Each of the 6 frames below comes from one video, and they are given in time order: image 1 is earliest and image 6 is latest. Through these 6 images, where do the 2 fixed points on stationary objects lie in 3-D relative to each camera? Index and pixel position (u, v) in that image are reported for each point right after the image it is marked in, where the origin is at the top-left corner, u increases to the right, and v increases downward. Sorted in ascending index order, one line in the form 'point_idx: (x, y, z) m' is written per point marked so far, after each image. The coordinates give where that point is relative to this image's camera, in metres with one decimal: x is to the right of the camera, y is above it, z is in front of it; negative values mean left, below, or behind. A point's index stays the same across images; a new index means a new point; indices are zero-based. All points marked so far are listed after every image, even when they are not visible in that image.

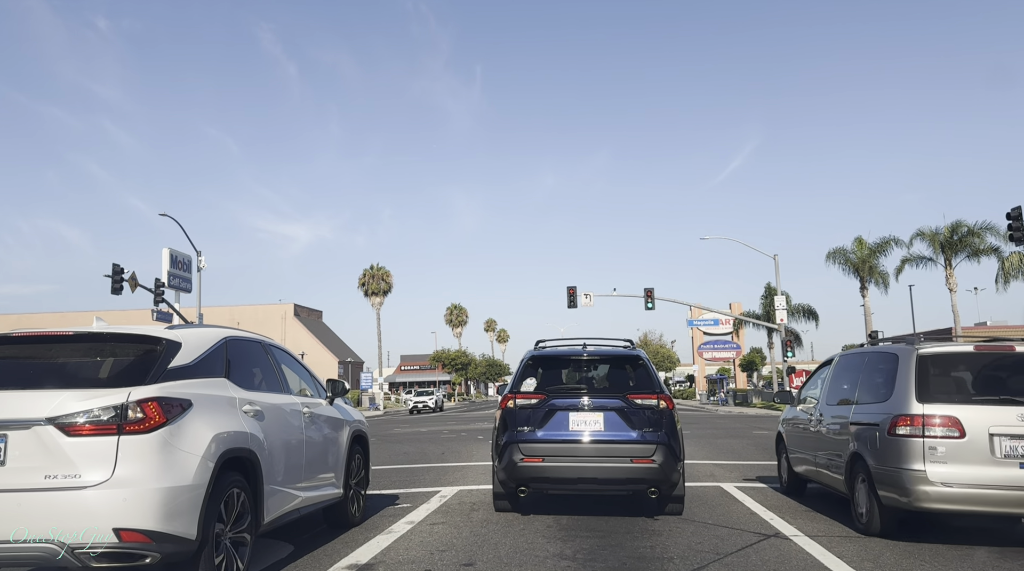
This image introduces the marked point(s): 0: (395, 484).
0: (-1.8, -2.9, +12.1) m
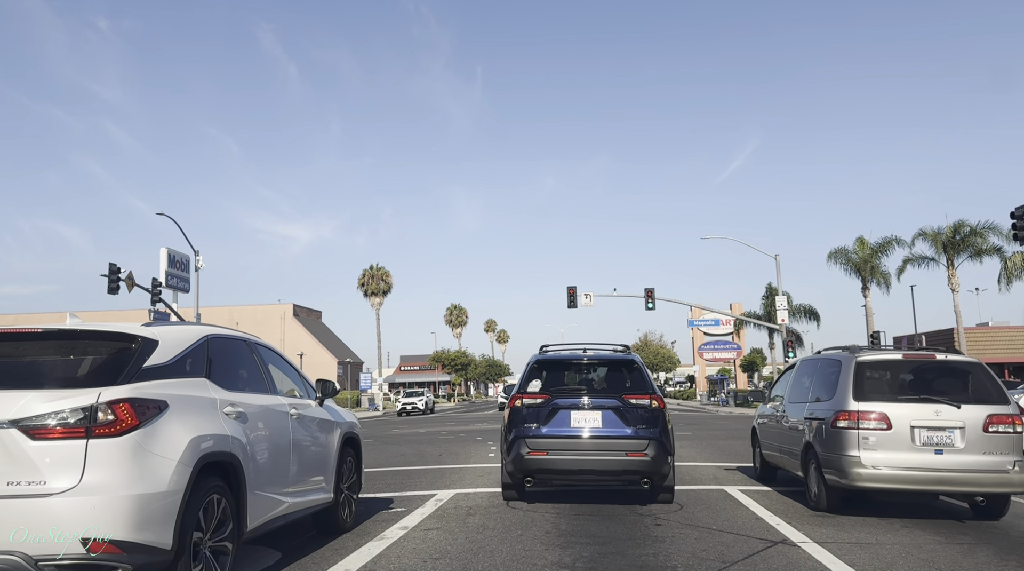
0: (-1.8, -2.9, +11.9) m
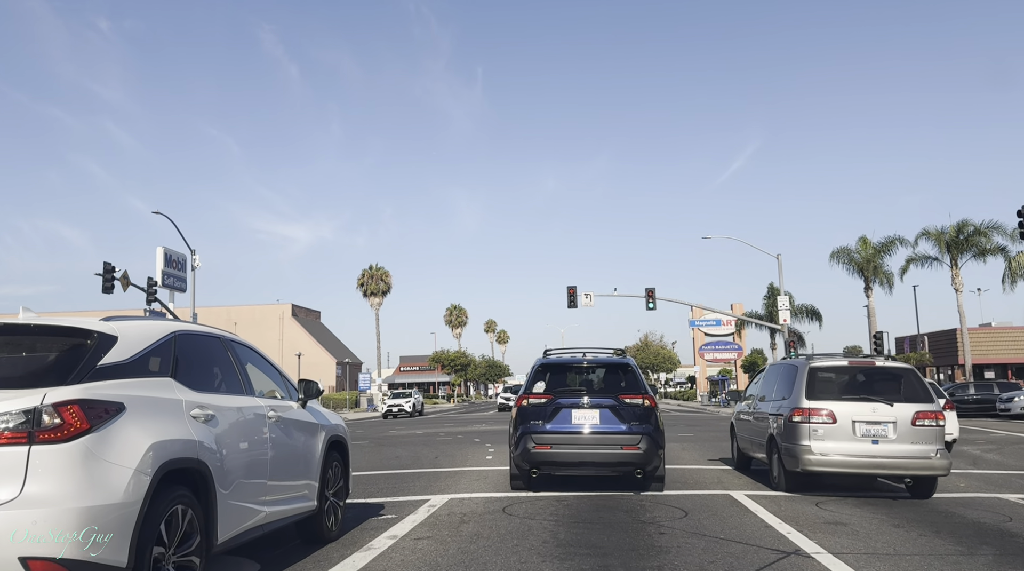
0: (-1.8, -2.8, +11.4) m
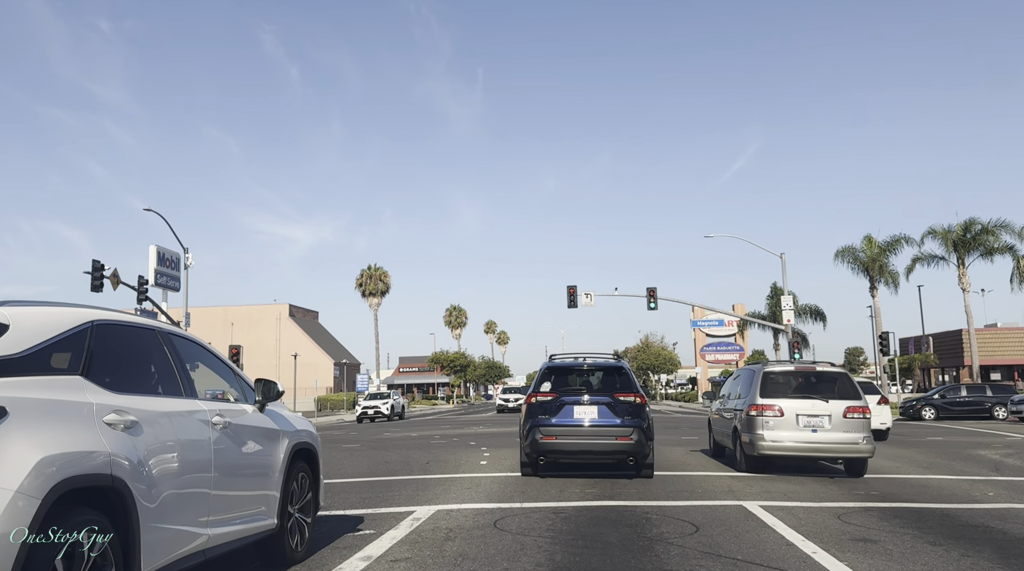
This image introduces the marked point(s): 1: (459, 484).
0: (-1.9, -2.8, +10.6) m
1: (-0.7, -2.8, +11.5) m
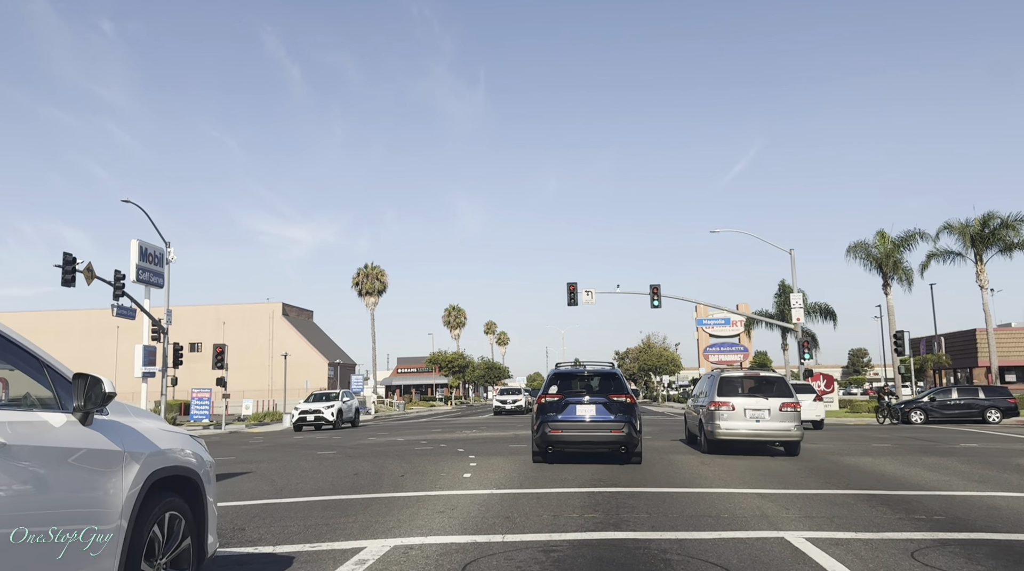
0: (-2.1, -2.5, +8.5) m
1: (-0.9, -2.6, +9.5) m
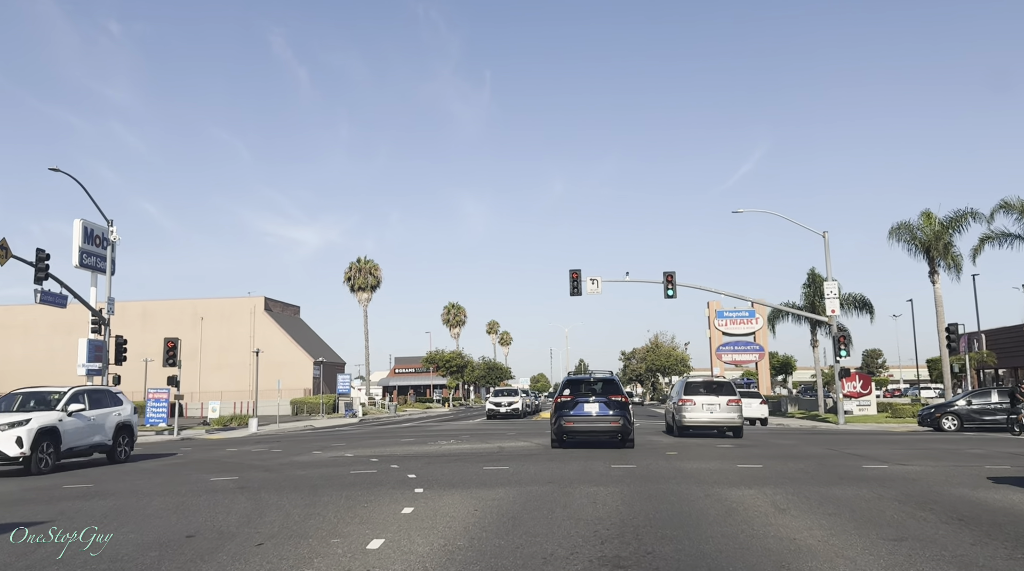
0: (-2.6, -1.8, +2.8) m
1: (-1.4, -1.8, +3.8) m
